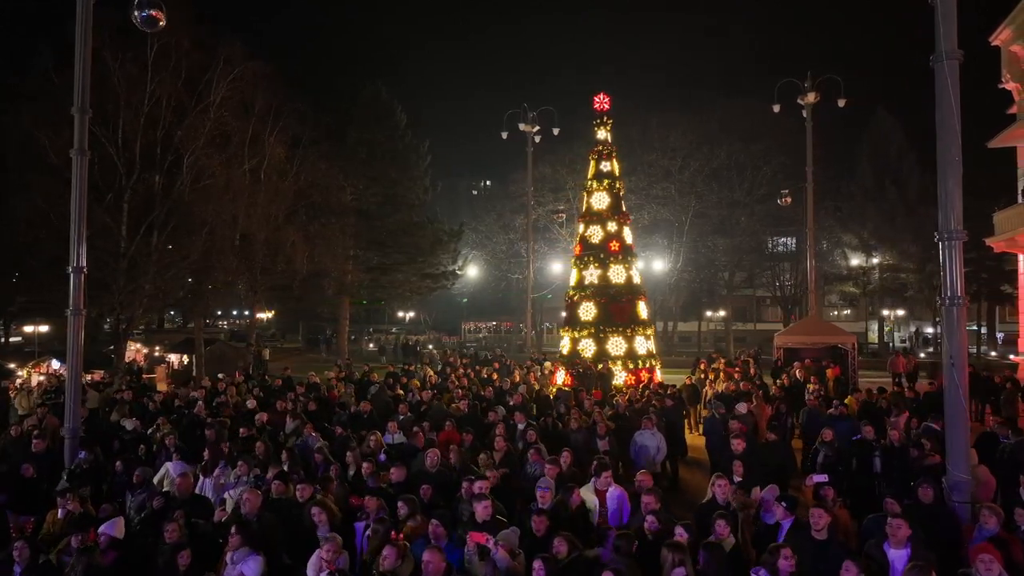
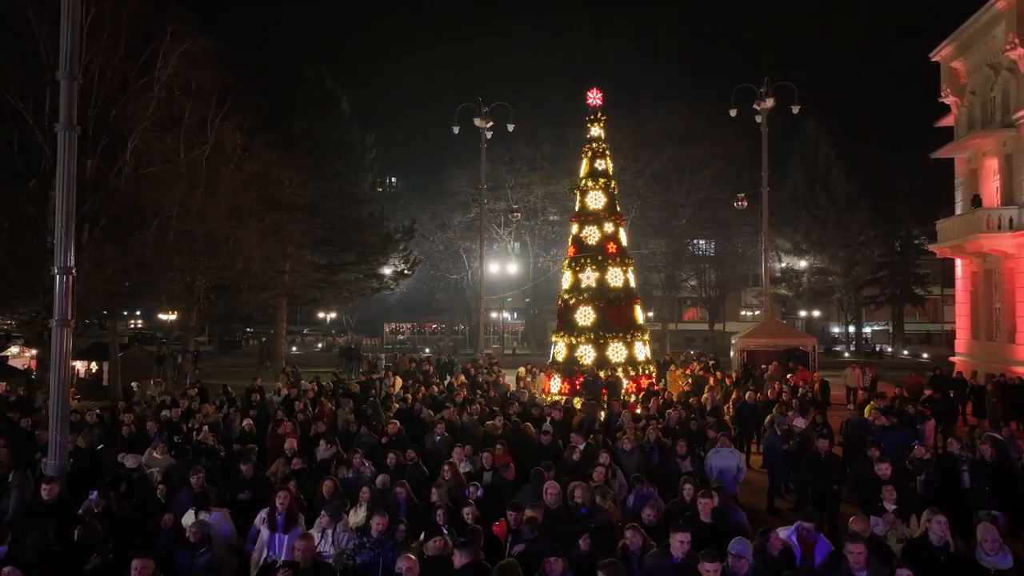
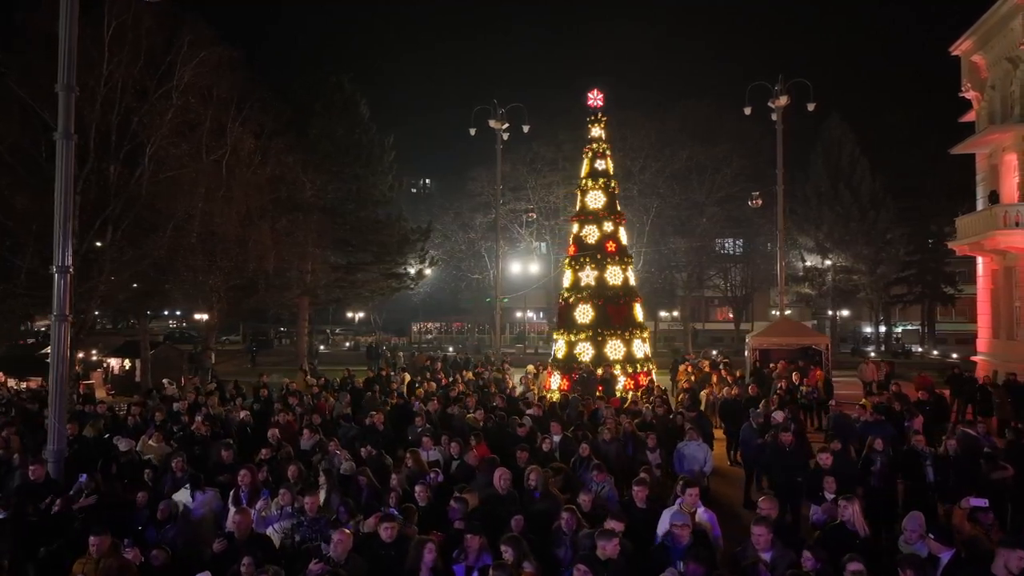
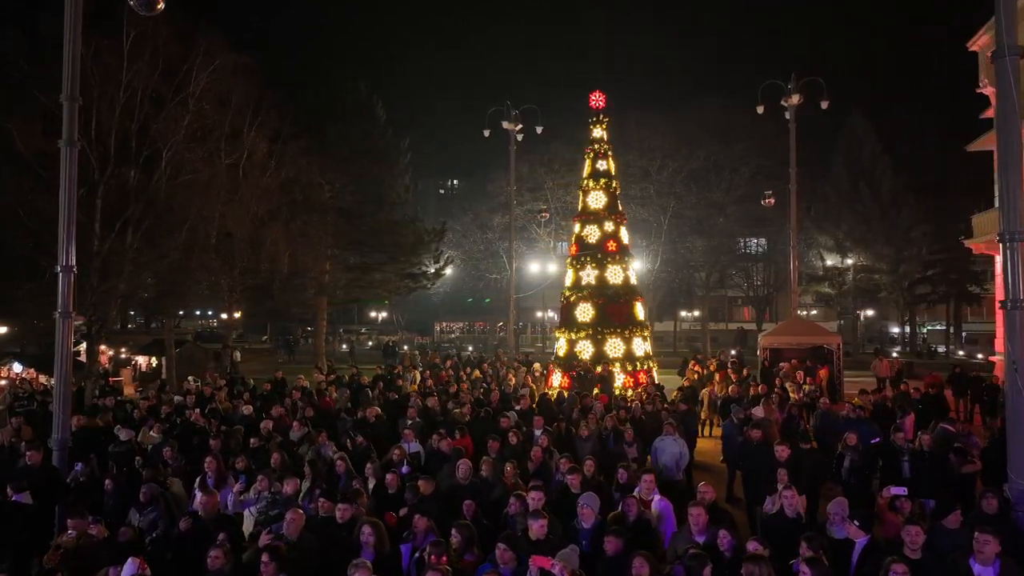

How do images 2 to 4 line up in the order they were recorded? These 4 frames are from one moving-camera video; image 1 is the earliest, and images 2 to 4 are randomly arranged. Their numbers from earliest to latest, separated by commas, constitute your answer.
4, 3, 2
